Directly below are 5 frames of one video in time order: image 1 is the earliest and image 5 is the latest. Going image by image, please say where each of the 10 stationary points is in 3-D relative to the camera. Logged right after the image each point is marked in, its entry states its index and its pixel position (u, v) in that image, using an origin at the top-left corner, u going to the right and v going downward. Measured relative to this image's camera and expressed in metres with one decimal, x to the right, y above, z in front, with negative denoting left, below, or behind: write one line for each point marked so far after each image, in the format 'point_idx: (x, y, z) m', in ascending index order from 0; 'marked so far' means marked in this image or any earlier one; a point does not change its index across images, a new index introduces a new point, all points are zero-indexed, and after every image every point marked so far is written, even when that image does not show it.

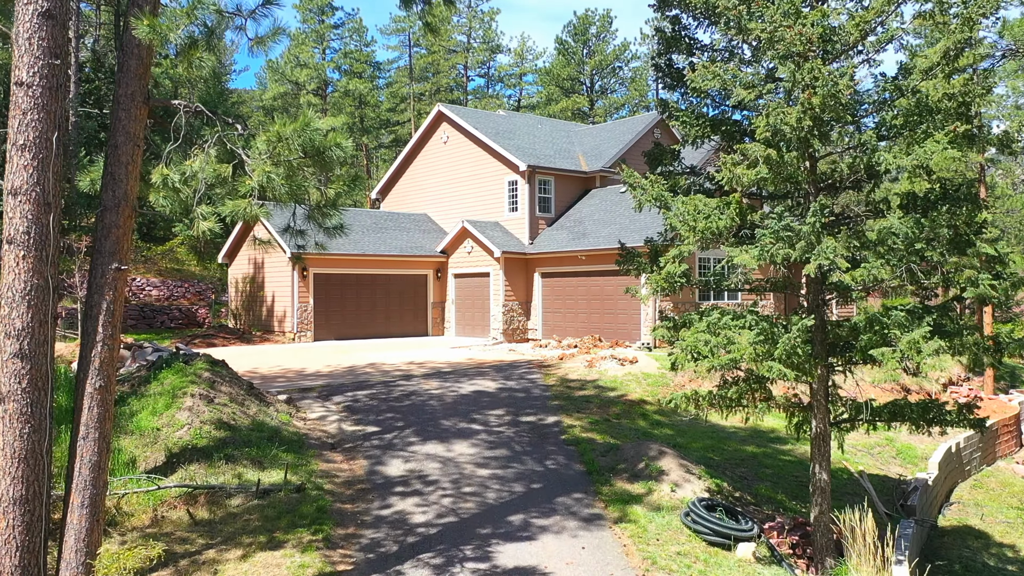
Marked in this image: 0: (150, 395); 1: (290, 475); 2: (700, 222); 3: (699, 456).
0: (-4.8, -1.4, +9.4) m
1: (-2.6, -2.2, +8.2) m
2: (+1.8, +0.6, +6.9) m
3: (+2.6, -2.3, +9.7) m
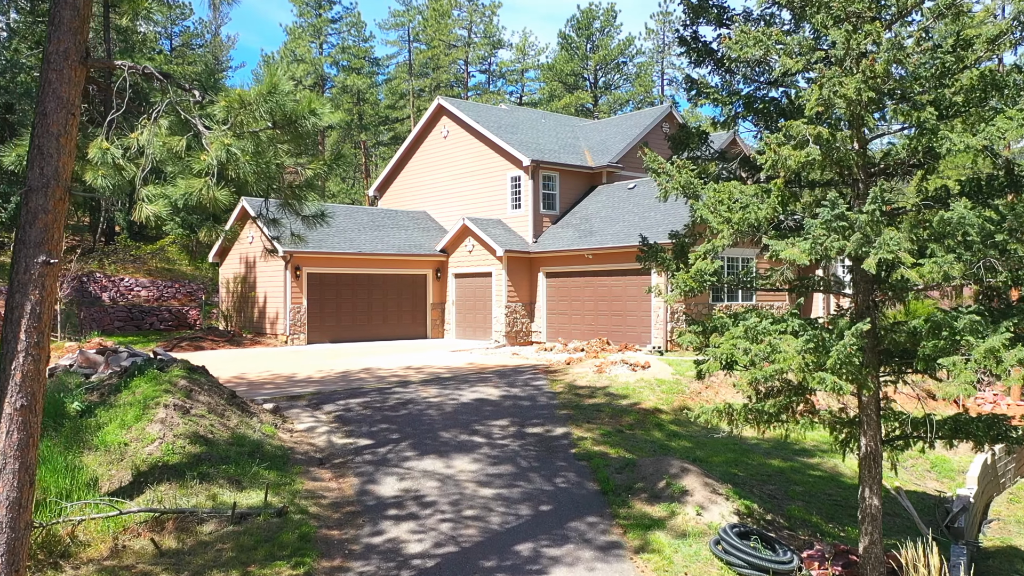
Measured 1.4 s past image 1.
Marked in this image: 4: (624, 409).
0: (-4.7, -1.4, +8.5) m
1: (-2.5, -2.2, +7.4) m
2: (+1.9, +0.6, +6.1) m
3: (+2.6, -2.3, +8.9) m
4: (+1.7, -1.9, +11.0) m
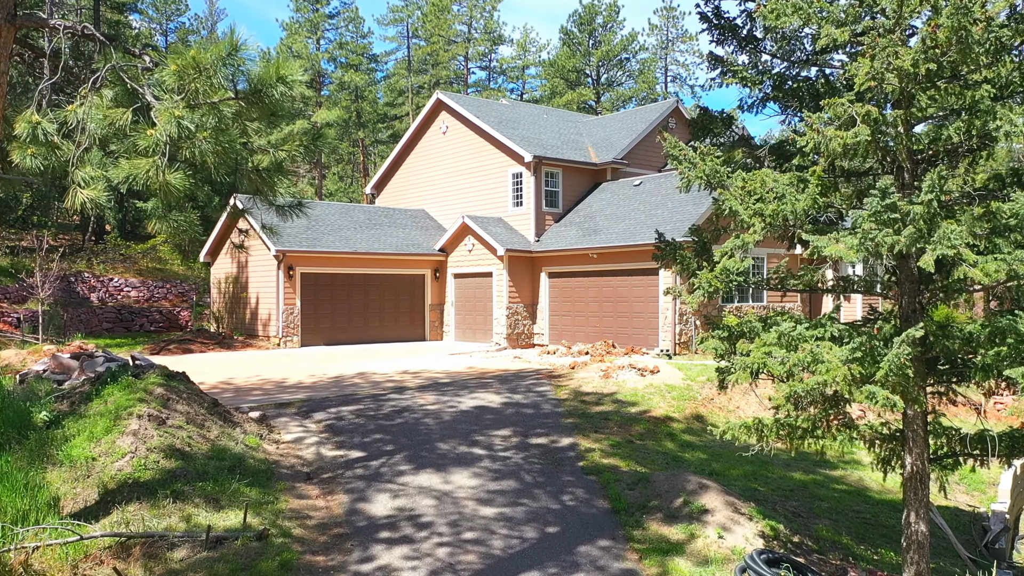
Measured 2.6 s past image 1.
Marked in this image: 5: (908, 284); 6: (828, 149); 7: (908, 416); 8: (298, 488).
0: (-4.7, -1.4, +7.9) m
1: (-2.5, -2.2, +6.7) m
2: (+1.9, +0.6, +5.4) m
3: (+2.7, -2.3, +8.2) m
4: (+1.8, -1.9, +10.4) m
5: (+3.0, 0.0, +5.4) m
6: (+2.2, +1.0, +5.0) m
7: (+3.1, -1.0, +5.6) m
8: (-2.3, -2.1, +7.6) m
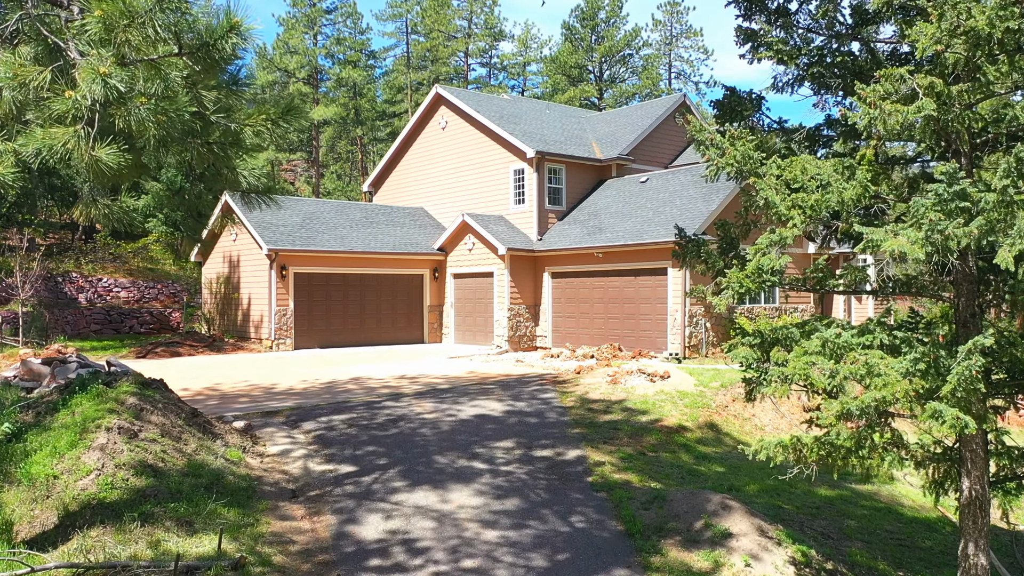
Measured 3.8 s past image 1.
0: (-4.7, -1.4, +7.2) m
1: (-2.4, -2.2, +6.1) m
2: (+2.0, +0.6, +4.7) m
3: (+2.7, -2.3, +7.6) m
4: (+1.8, -1.9, +9.7) m
5: (+3.0, 0.0, +4.7) m
6: (+2.3, +1.0, +4.4) m
7: (+3.1, -1.0, +4.9) m
8: (-2.3, -2.2, +7.0) m
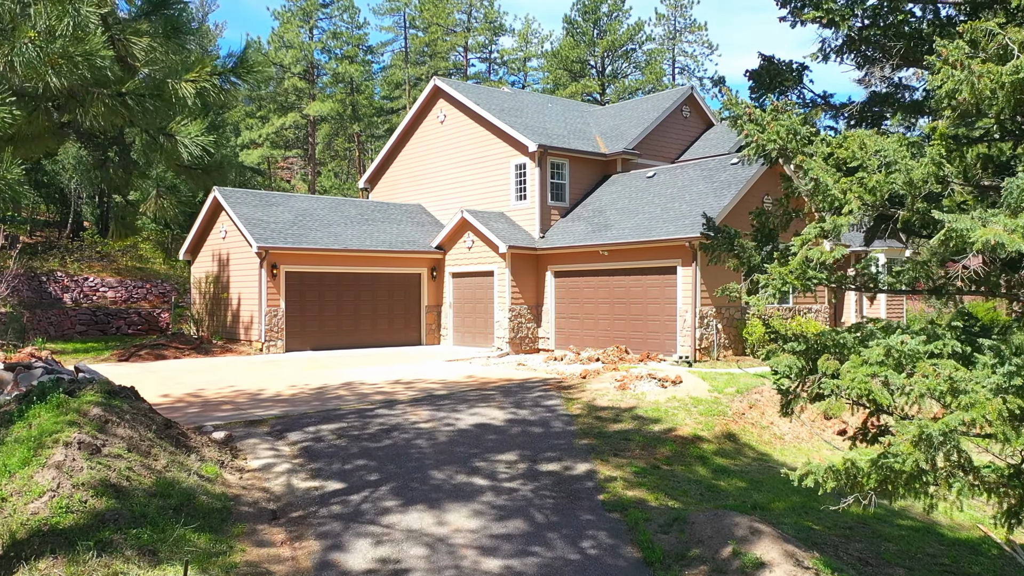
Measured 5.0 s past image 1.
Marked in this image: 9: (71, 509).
0: (-4.6, -1.4, +6.5) m
1: (-2.4, -2.2, +5.4) m
2: (+2.0, +0.6, +4.0) m
3: (+2.8, -2.3, +6.8) m
4: (+1.8, -1.9, +9.0) m
5: (+3.1, 0.0, +4.0) m
6: (+2.3, +1.0, +3.6) m
7: (+3.2, -1.0, +4.2) m
8: (-2.2, -2.1, +6.2) m
9: (-3.6, -1.8, +5.7) m
